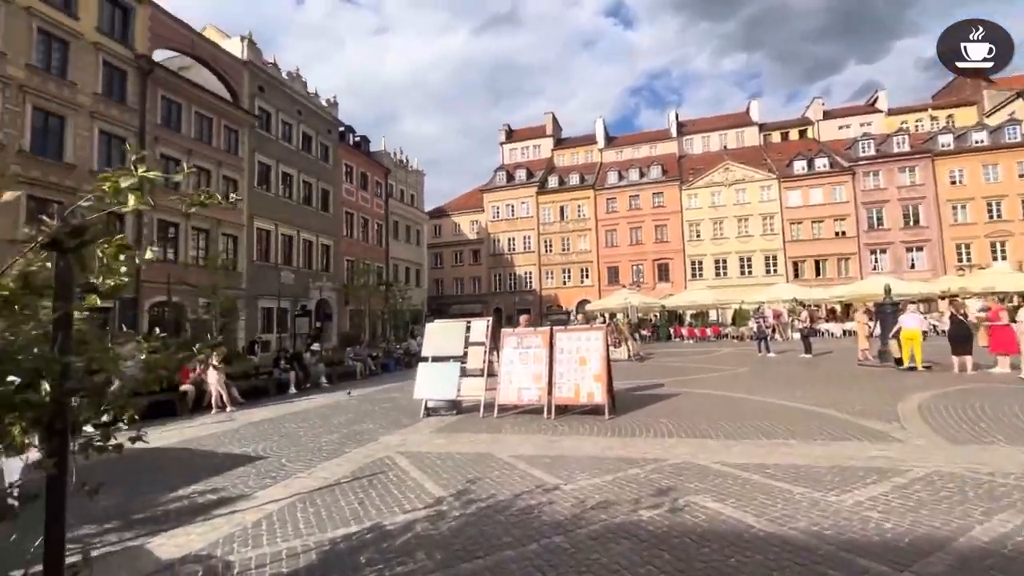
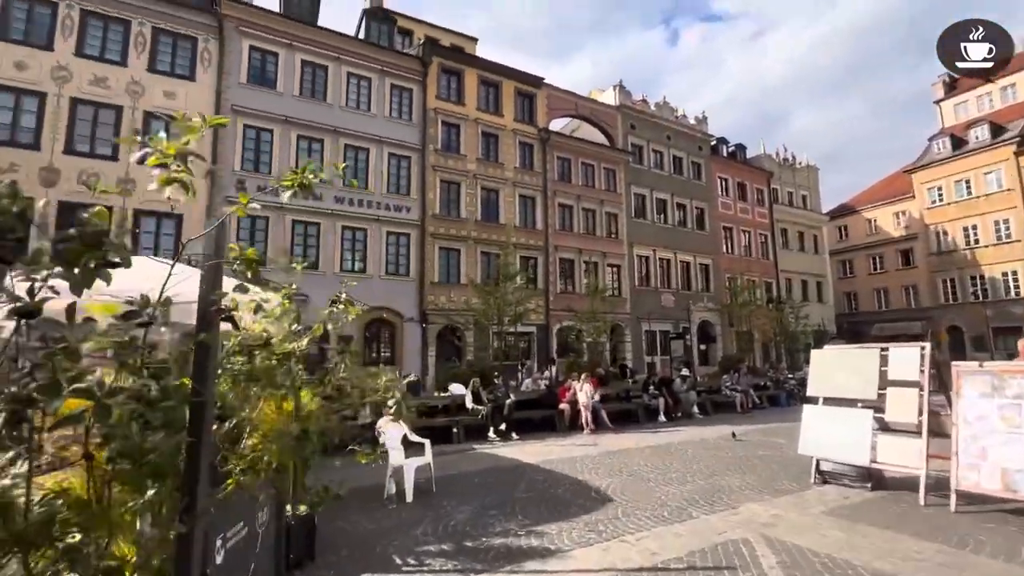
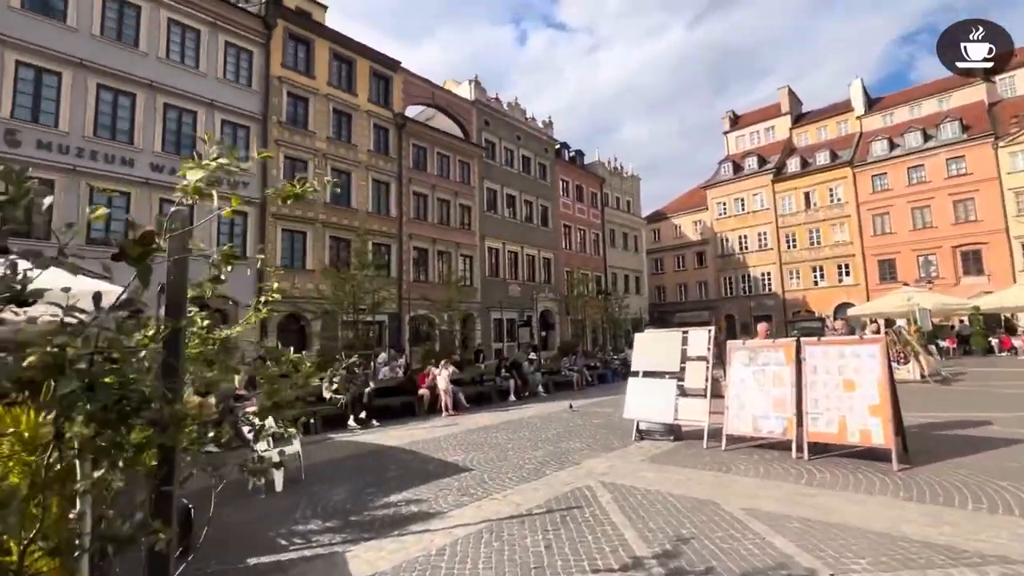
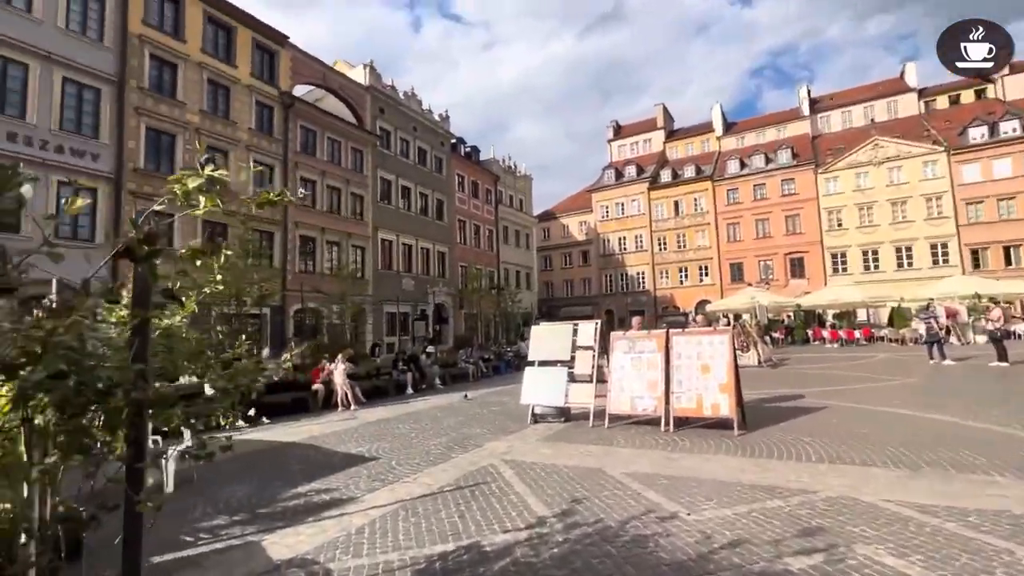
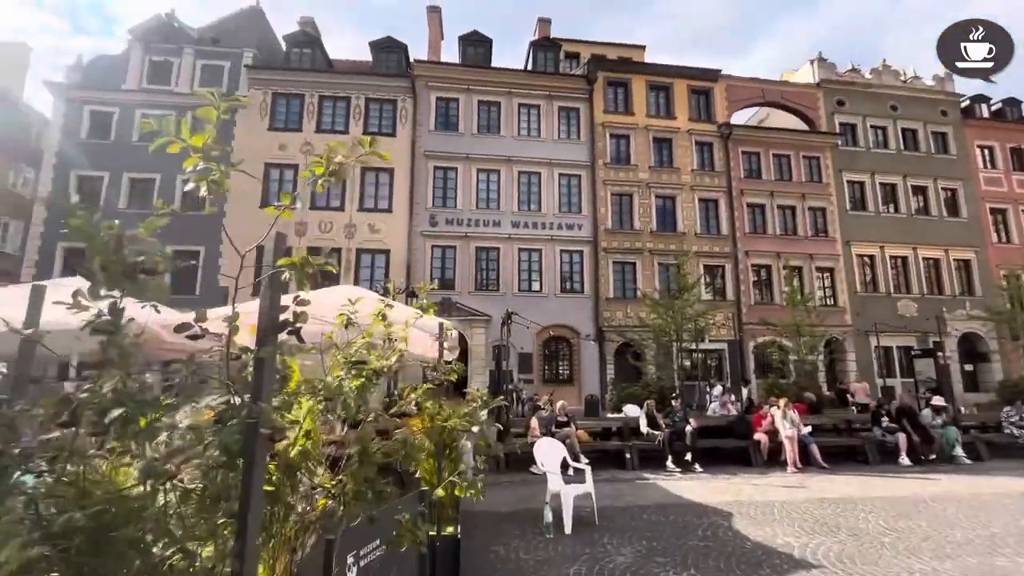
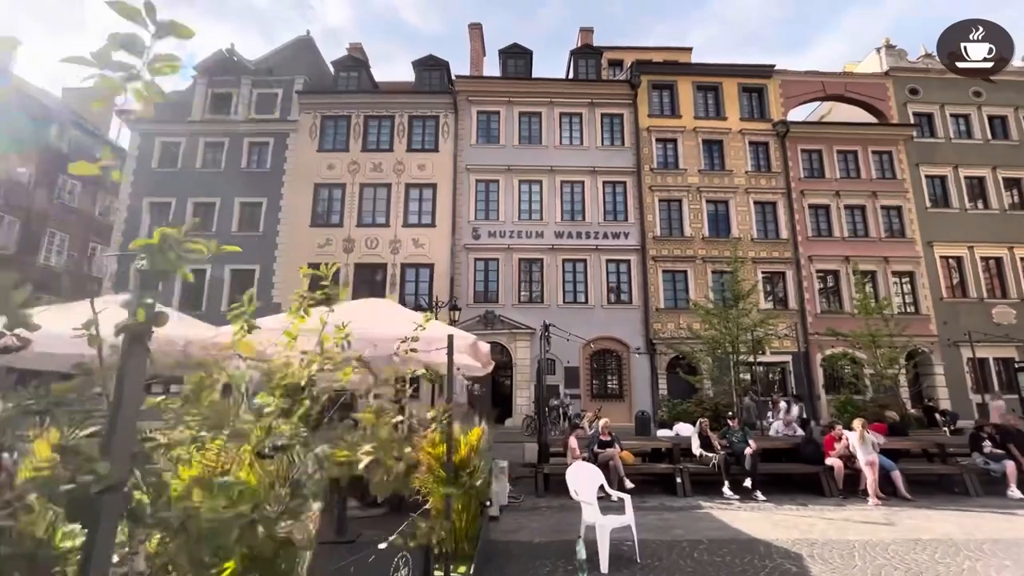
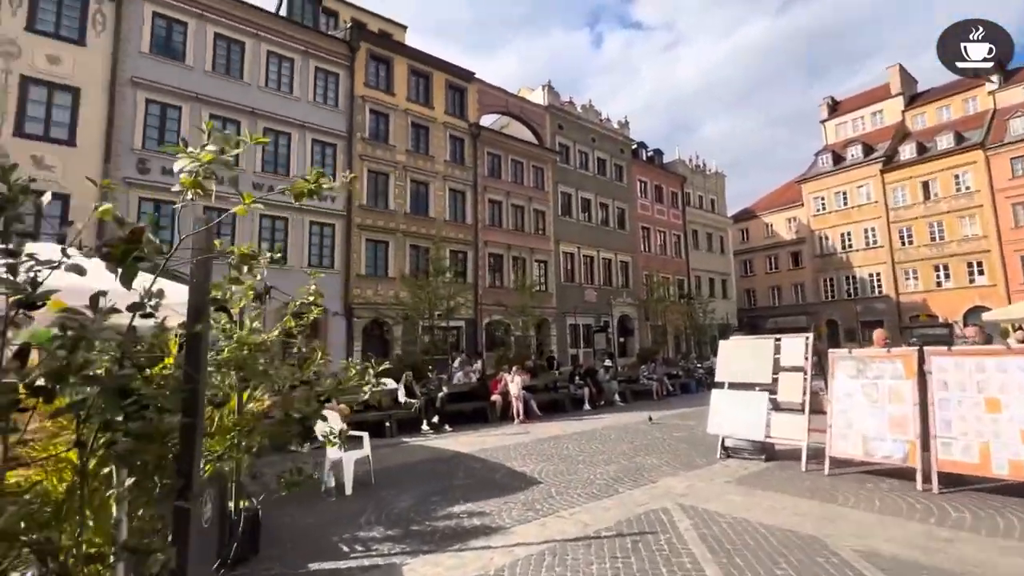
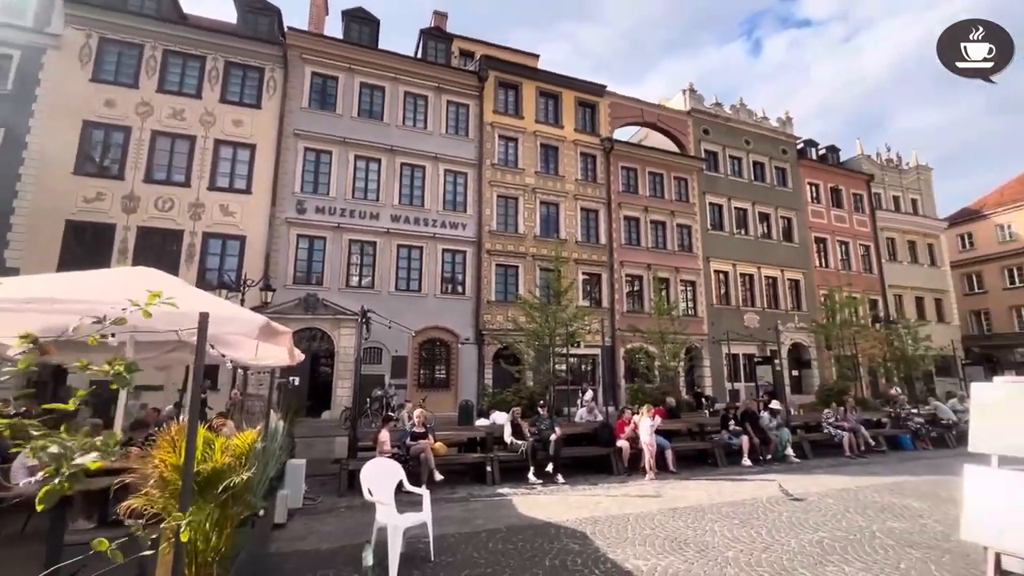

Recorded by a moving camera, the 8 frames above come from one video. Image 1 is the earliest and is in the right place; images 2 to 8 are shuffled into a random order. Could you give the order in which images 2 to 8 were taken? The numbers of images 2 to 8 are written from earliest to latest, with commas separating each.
4, 3, 7, 2, 5, 6, 8
